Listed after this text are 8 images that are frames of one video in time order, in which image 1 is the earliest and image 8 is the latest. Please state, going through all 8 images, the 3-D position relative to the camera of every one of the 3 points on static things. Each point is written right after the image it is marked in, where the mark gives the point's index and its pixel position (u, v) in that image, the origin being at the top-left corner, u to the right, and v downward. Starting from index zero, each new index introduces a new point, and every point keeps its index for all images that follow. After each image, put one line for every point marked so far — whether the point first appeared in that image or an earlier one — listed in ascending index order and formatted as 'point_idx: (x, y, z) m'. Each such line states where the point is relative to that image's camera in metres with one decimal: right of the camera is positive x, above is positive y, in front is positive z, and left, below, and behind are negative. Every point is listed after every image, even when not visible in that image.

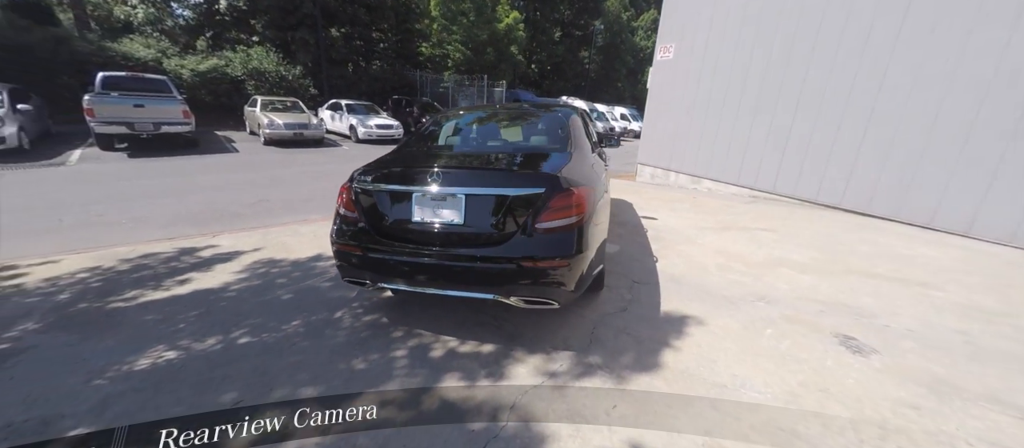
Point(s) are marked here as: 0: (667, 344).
0: (+1.1, -0.9, +2.9) m
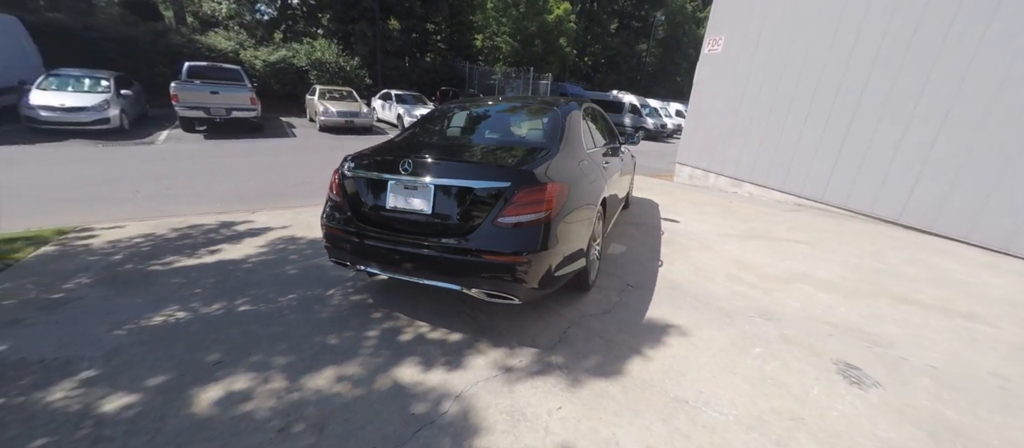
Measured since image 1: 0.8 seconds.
0: (+0.9, -0.9, +2.8) m
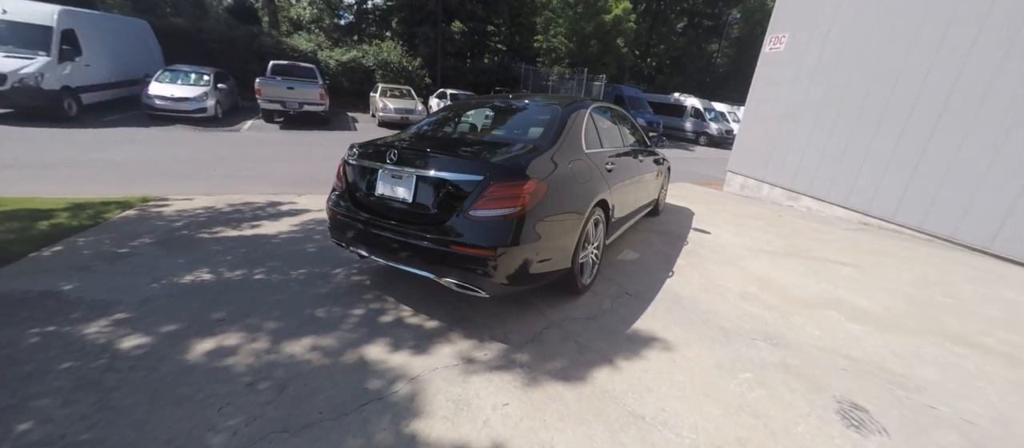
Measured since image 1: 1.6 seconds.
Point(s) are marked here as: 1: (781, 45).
0: (+0.6, -0.9, +2.7) m
1: (+5.1, +3.4, +7.7) m
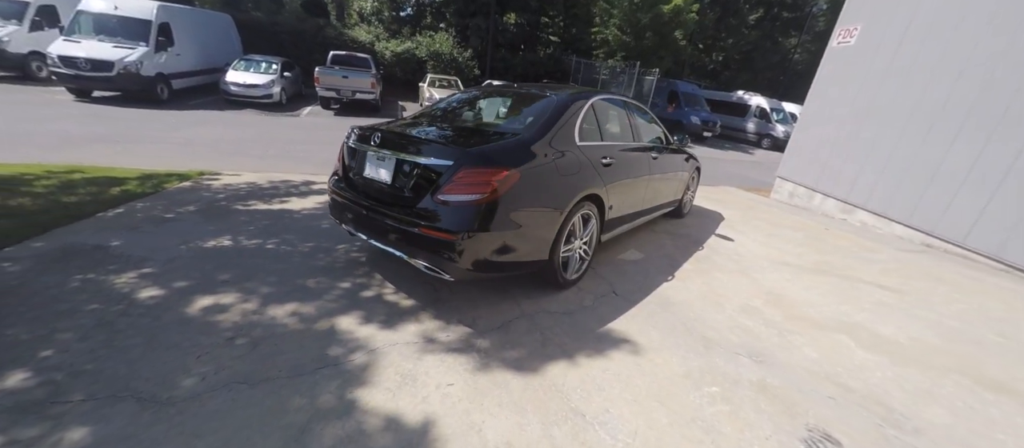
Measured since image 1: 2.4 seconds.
0: (+0.4, -0.9, +2.7) m
1: (+5.8, +3.2, +6.9) m
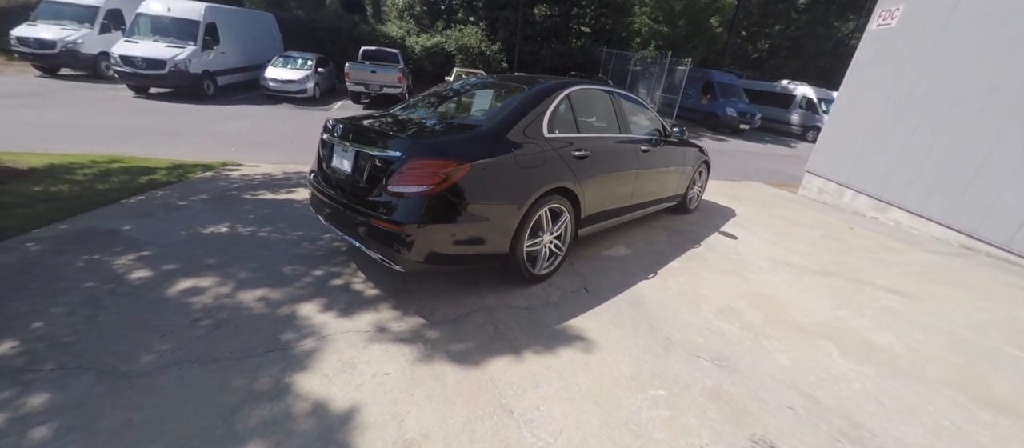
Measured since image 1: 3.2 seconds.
0: (0.0, -0.8, +2.6) m
1: (+5.9, +3.1, +6.2) m
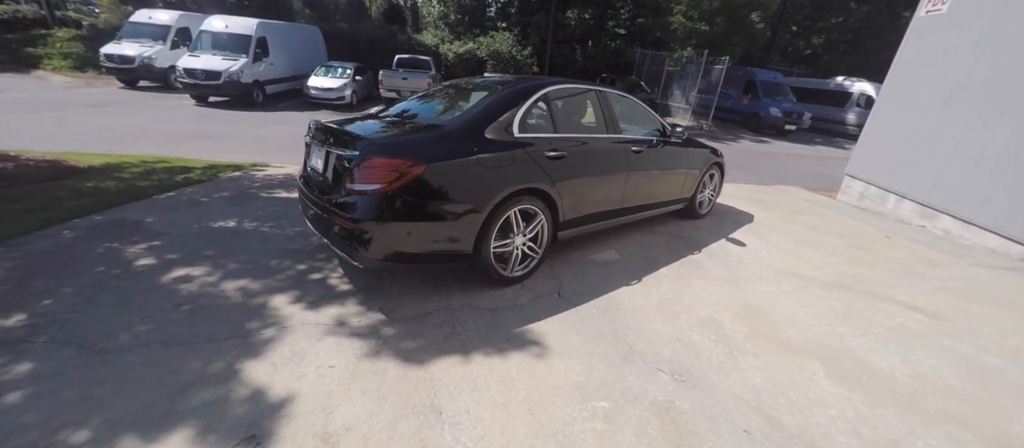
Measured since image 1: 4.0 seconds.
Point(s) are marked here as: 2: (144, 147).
0: (-0.3, -0.8, +2.6) m
1: (+6.1, +3.0, +5.5) m
2: (-6.6, +1.4, +7.3) m
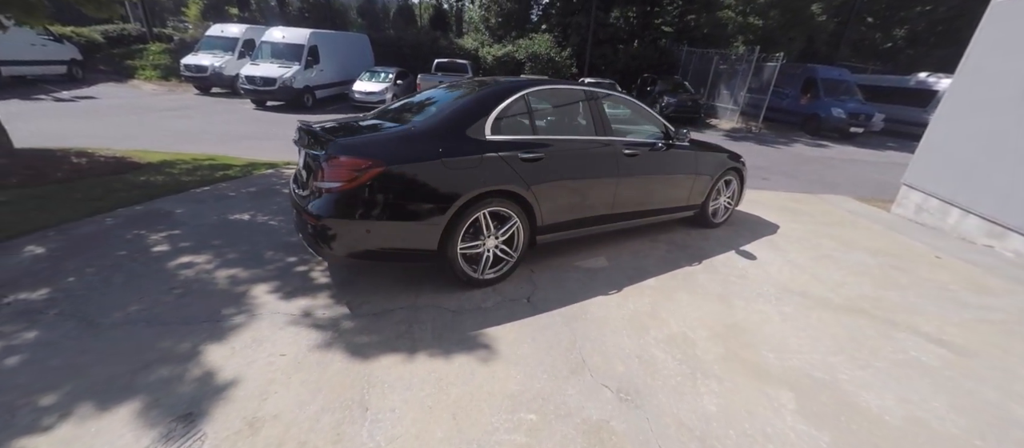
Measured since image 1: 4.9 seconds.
0: (-0.6, -0.8, +2.5) m
1: (+6.2, +2.7, +4.6) m
2: (-6.2, +1.5, +8.1) m
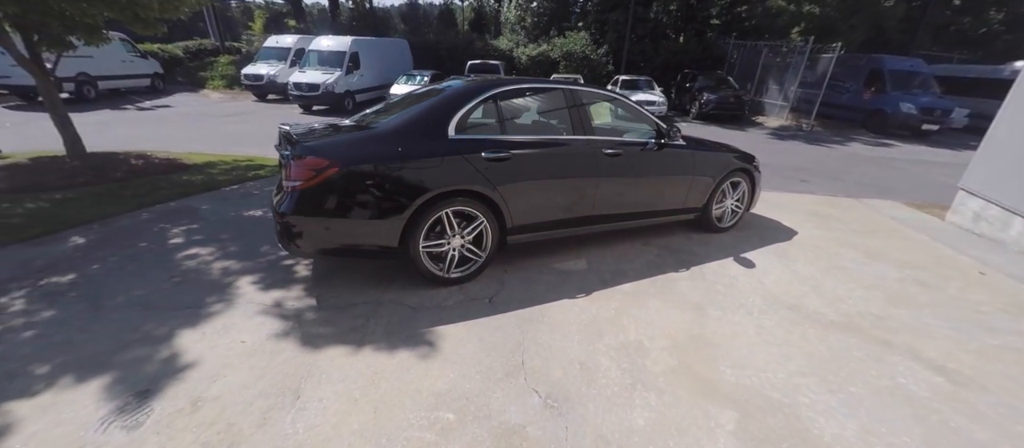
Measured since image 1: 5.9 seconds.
0: (-1.0, -0.8, +2.6) m
1: (+6.1, +2.6, +3.8) m
2: (-5.8, +1.6, +8.8) m
